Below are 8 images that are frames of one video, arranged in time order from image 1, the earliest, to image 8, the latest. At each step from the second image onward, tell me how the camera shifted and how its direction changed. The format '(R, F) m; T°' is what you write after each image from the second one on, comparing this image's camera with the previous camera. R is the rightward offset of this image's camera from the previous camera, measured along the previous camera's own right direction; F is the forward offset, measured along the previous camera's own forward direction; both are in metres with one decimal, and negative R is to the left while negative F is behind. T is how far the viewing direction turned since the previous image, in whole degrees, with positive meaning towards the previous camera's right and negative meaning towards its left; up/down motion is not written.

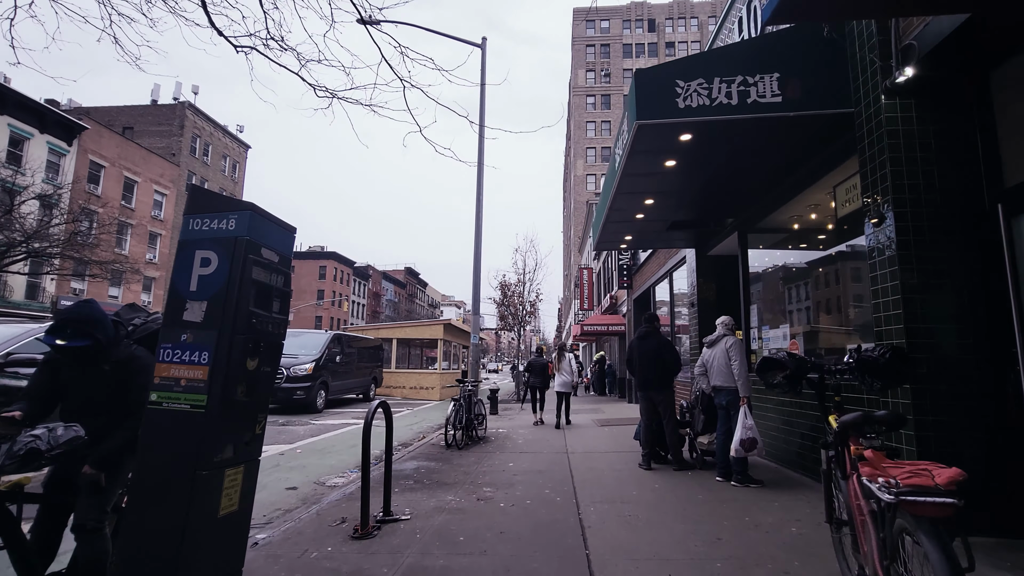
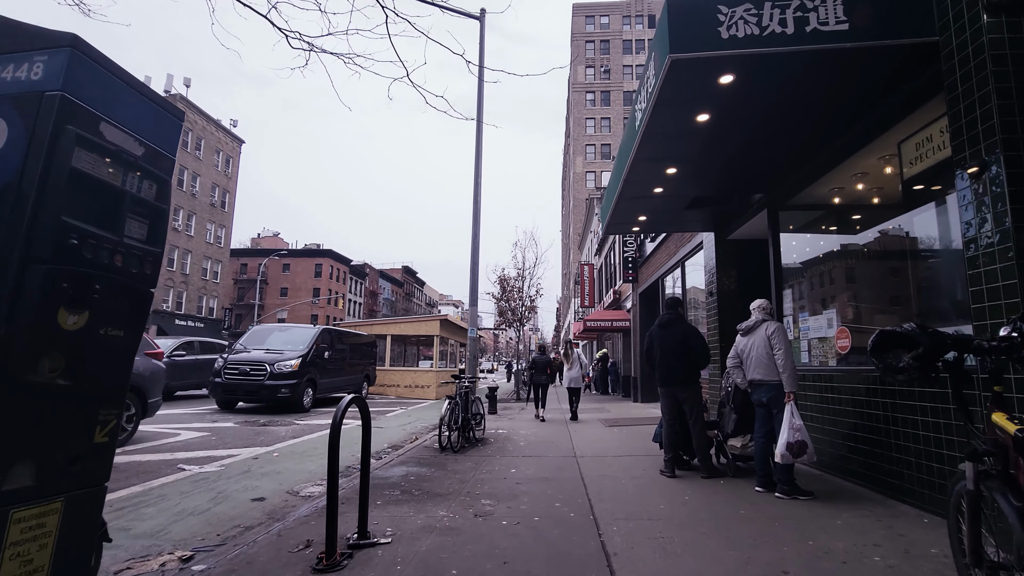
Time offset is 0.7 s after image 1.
(-0.1, +0.9) m; 0°
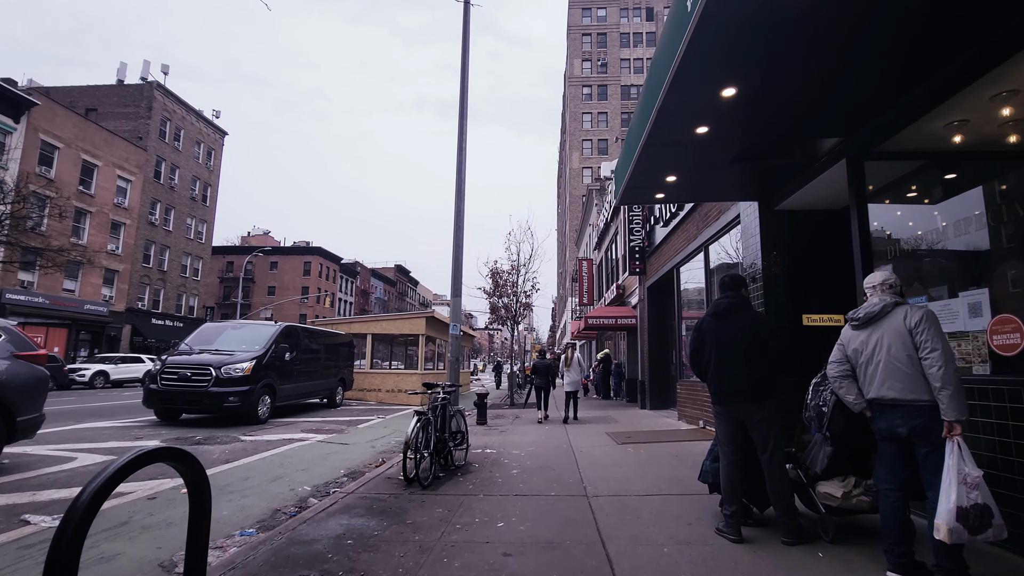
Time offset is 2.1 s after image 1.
(+0.1, +2.0) m; +1°
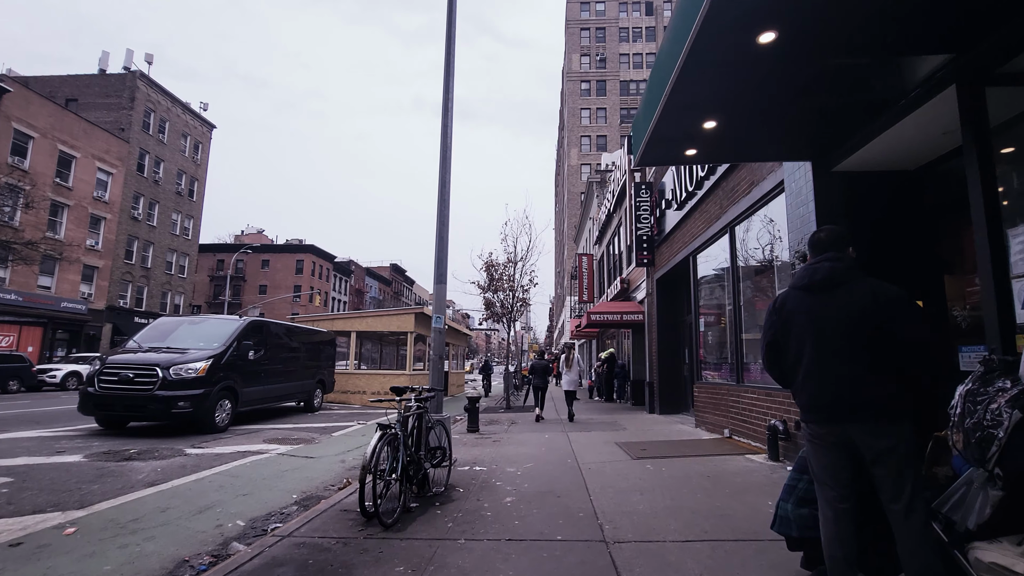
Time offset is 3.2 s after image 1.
(0.0, +1.4) m; 0°
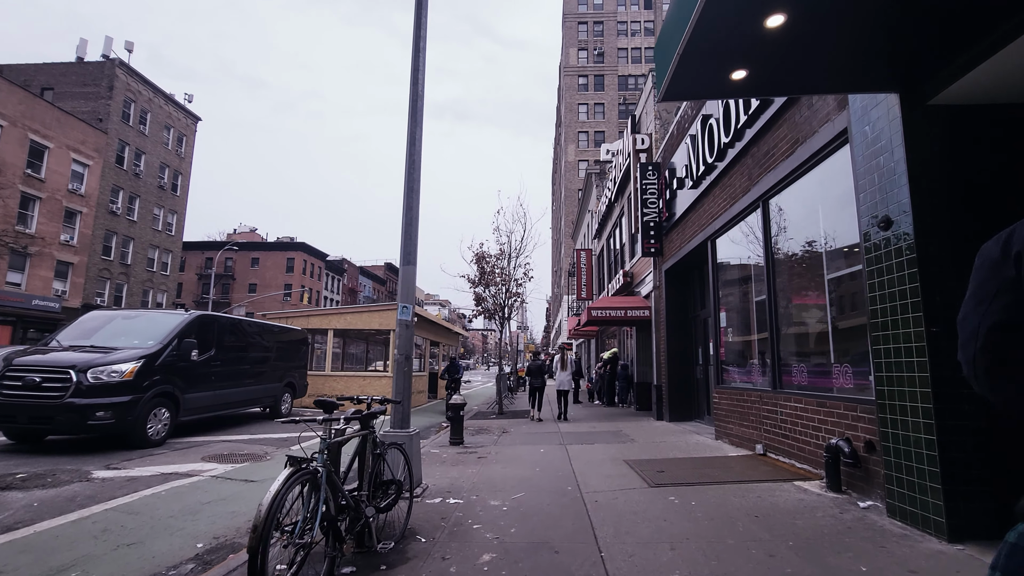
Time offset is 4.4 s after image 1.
(+0.1, +1.5) m; 0°
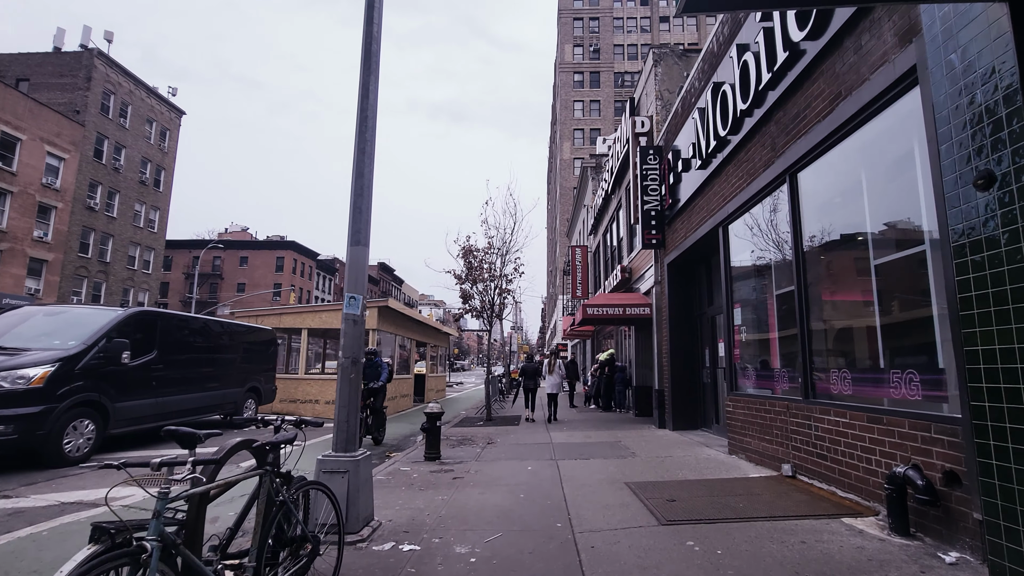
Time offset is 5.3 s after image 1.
(+0.2, +1.2) m; 0°
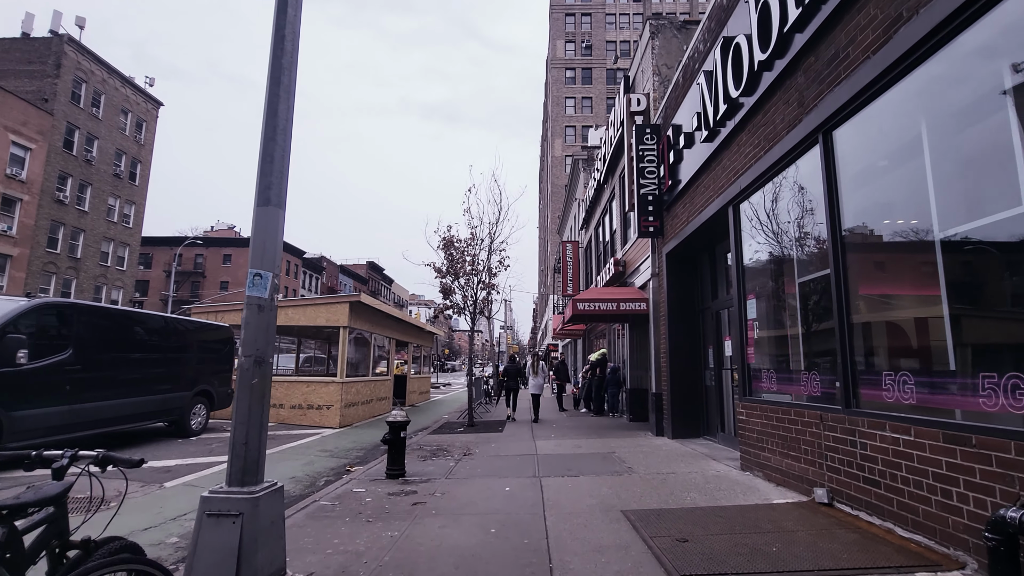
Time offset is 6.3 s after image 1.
(+0.2, +1.2) m; +1°
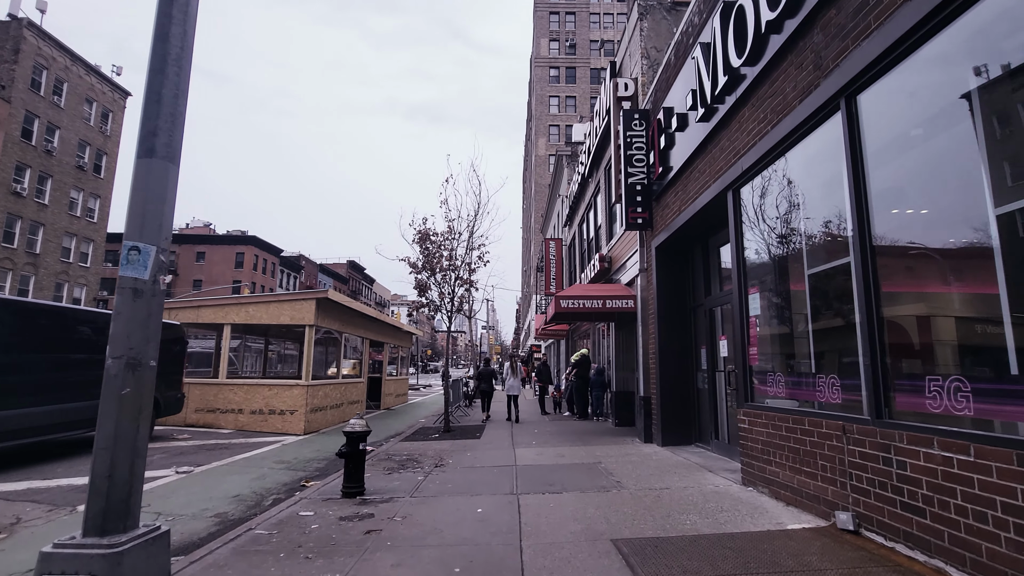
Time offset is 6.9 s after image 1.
(+0.1, +0.8) m; +2°
